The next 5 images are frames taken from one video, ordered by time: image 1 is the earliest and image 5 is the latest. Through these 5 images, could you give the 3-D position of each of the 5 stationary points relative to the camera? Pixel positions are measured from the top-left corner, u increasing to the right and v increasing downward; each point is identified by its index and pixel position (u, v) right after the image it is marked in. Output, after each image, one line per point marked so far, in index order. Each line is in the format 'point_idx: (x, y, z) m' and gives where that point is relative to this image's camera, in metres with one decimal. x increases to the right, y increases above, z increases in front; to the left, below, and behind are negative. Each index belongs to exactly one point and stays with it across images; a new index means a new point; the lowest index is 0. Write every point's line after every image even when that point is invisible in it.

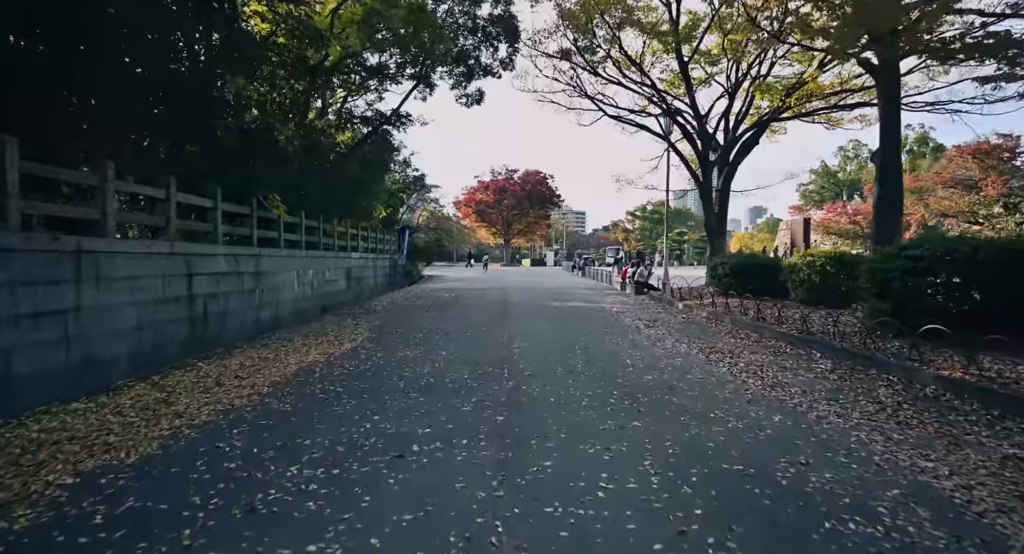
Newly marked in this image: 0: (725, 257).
0: (+5.0, +0.5, +13.1) m
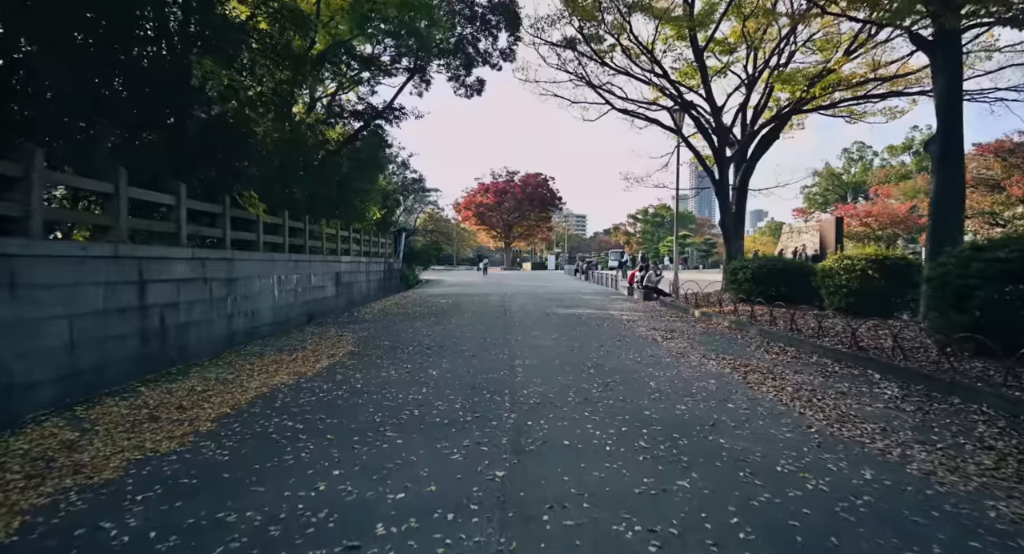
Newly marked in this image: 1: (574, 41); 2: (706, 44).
0: (+5.0, +0.4, +12.0) m
1: (+1.5, +5.9, +14.1) m
2: (+4.6, +5.6, +13.5) m
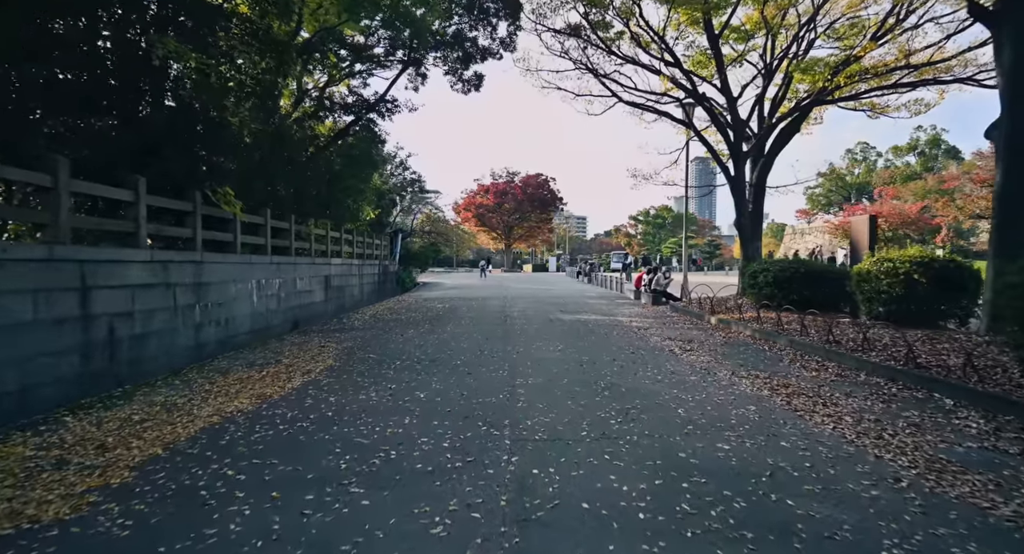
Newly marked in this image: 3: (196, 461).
0: (+5.0, +0.3, +11.1) m
1: (+1.6, +5.8, +13.2) m
2: (+4.7, +5.5, +12.6) m
3: (-2.1, -1.2, +3.7) m
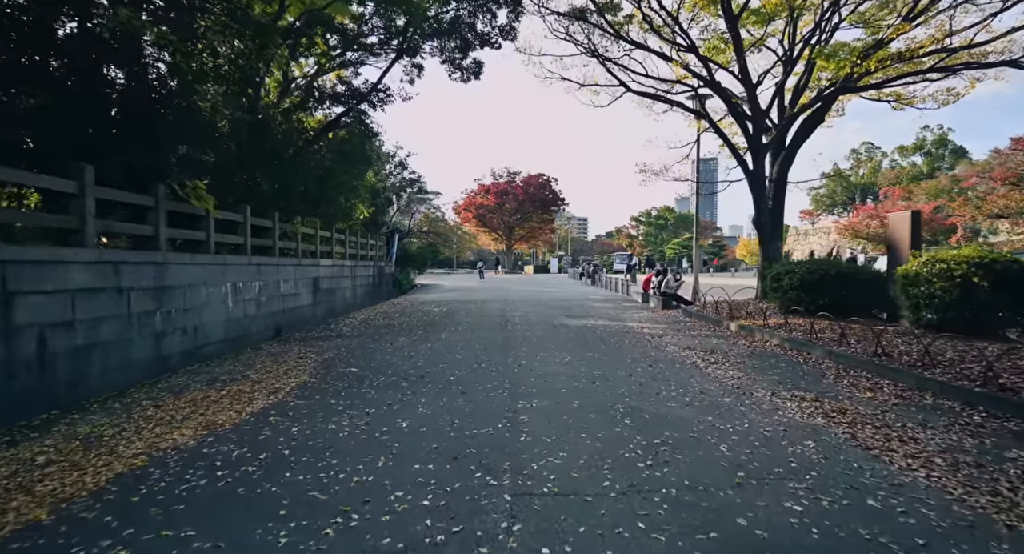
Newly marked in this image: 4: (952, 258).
0: (+5.0, +0.2, +10.1) m
1: (+1.6, +5.8, +12.2) m
2: (+4.7, +5.5, +11.6) m
3: (-2.0, -1.2, +2.7) m
4: (+5.4, +0.2, +6.8) m
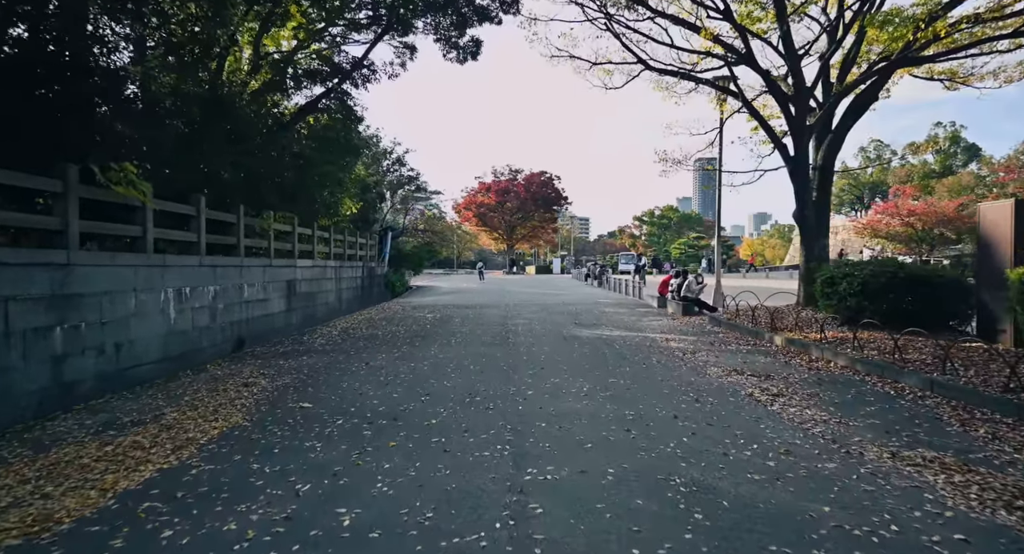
0: (+5.1, +0.2, +8.4) m
1: (+1.6, +5.7, +10.5) m
2: (+4.7, +5.4, +10.0) m
3: (-2.0, -1.3, +1.1) m
4: (+5.4, +0.2, +5.2) m
